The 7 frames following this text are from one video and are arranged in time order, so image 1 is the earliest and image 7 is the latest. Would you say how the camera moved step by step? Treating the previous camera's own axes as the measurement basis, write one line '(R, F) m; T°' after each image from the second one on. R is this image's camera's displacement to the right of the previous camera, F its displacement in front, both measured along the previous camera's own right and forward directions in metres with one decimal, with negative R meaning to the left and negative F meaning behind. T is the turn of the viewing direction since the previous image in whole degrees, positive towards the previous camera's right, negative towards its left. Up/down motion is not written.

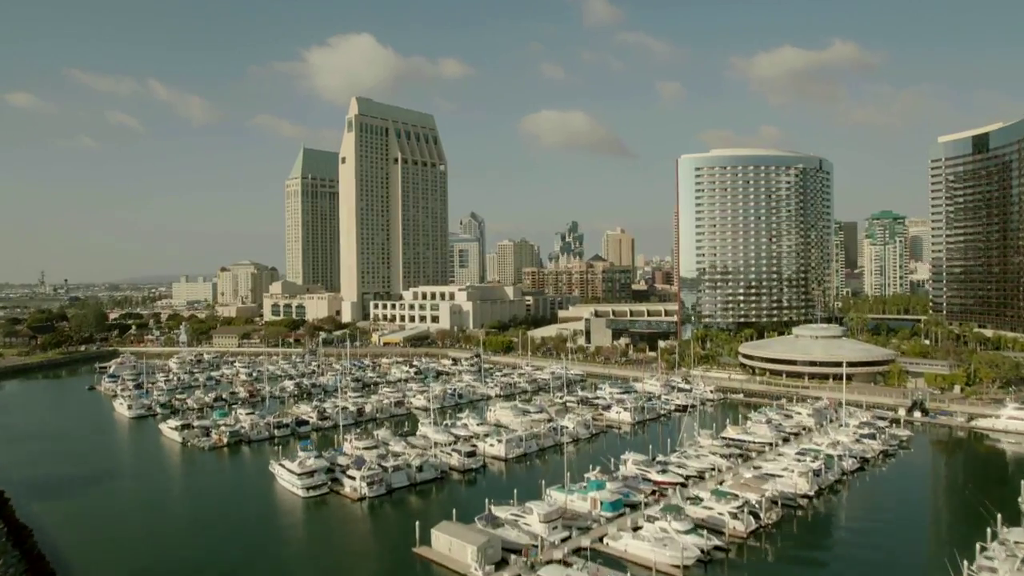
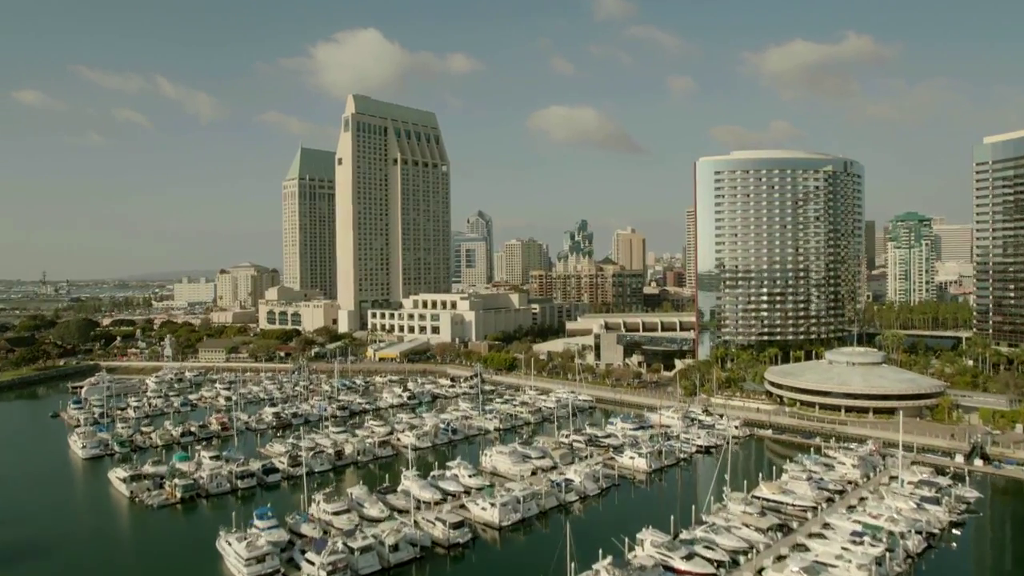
(+0.6, +5.5) m; -1°
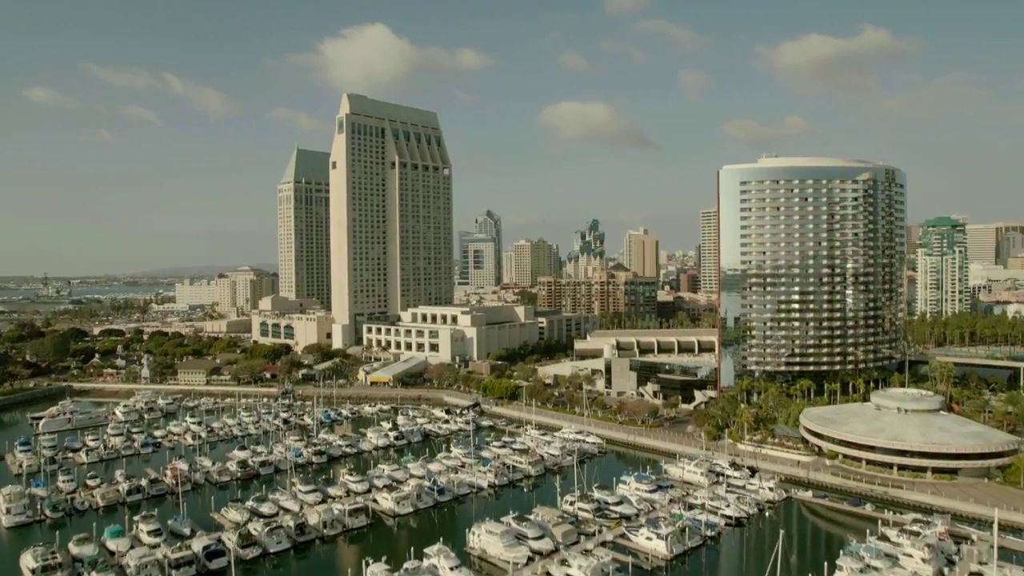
(+0.8, +6.5) m; -1°
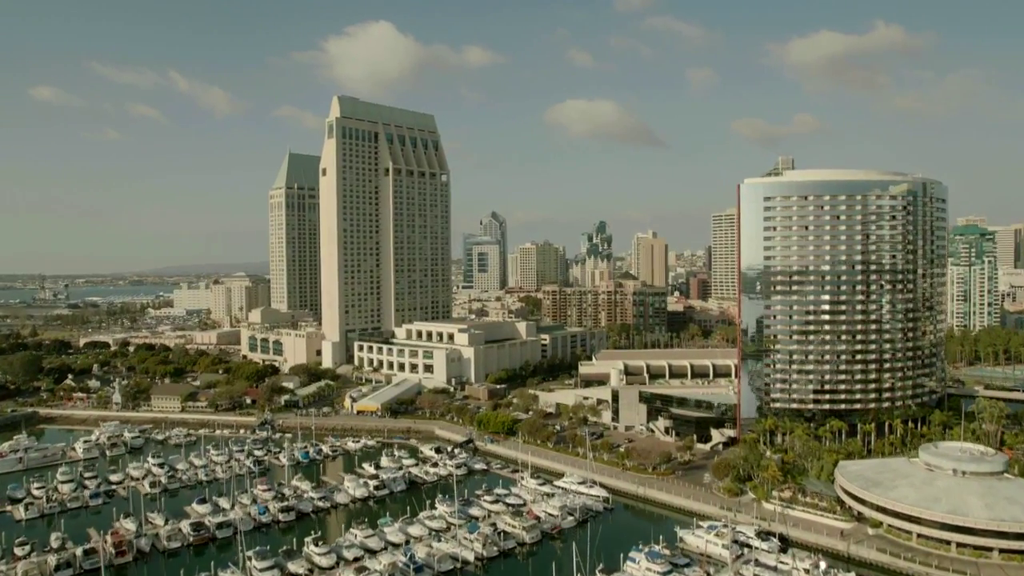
(+0.8, +5.8) m; -1°
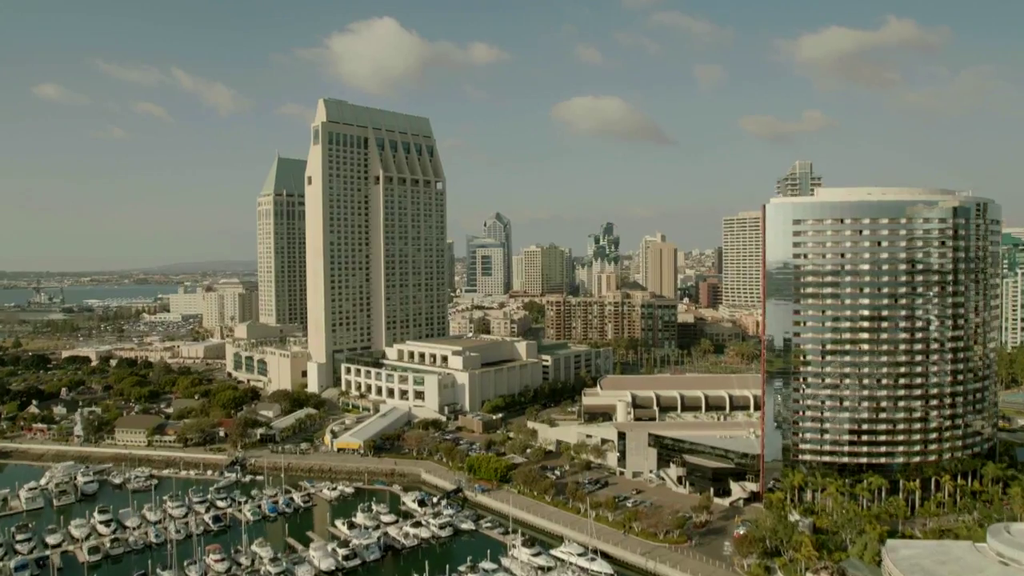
(+1.0, +6.3) m; -1°
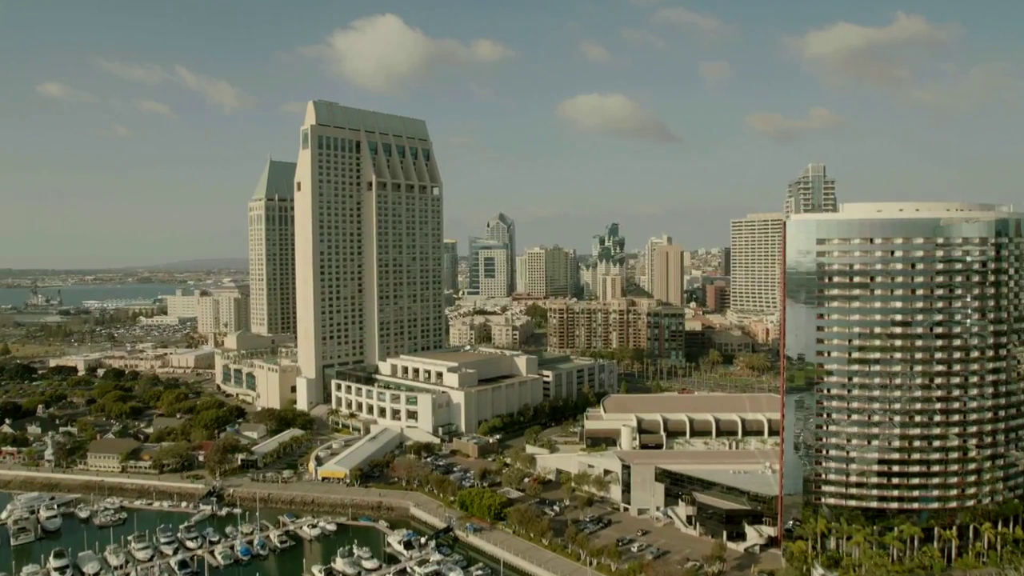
(+0.7, +4.1) m; 0°
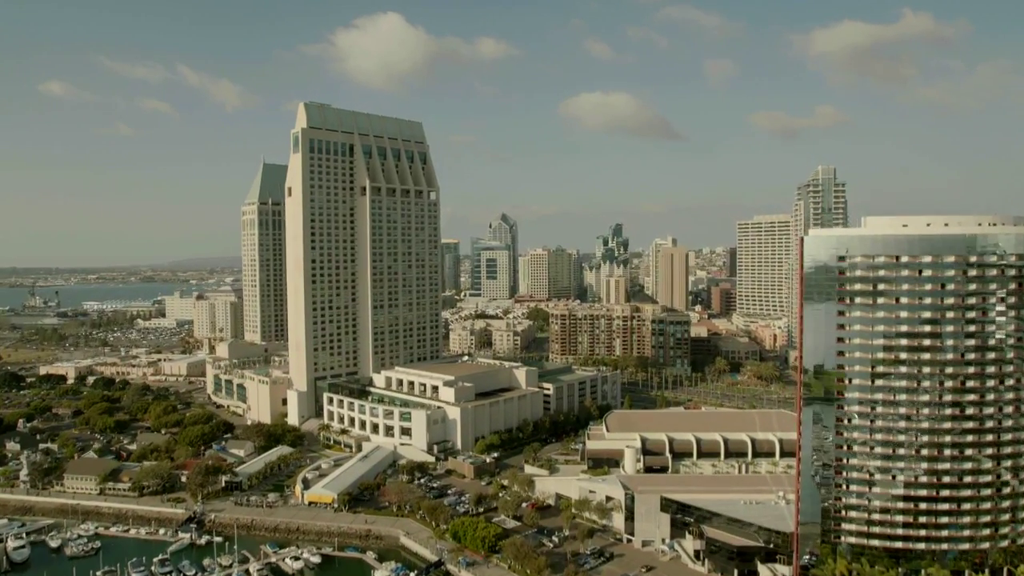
(+0.5, +3.1) m; 0°
